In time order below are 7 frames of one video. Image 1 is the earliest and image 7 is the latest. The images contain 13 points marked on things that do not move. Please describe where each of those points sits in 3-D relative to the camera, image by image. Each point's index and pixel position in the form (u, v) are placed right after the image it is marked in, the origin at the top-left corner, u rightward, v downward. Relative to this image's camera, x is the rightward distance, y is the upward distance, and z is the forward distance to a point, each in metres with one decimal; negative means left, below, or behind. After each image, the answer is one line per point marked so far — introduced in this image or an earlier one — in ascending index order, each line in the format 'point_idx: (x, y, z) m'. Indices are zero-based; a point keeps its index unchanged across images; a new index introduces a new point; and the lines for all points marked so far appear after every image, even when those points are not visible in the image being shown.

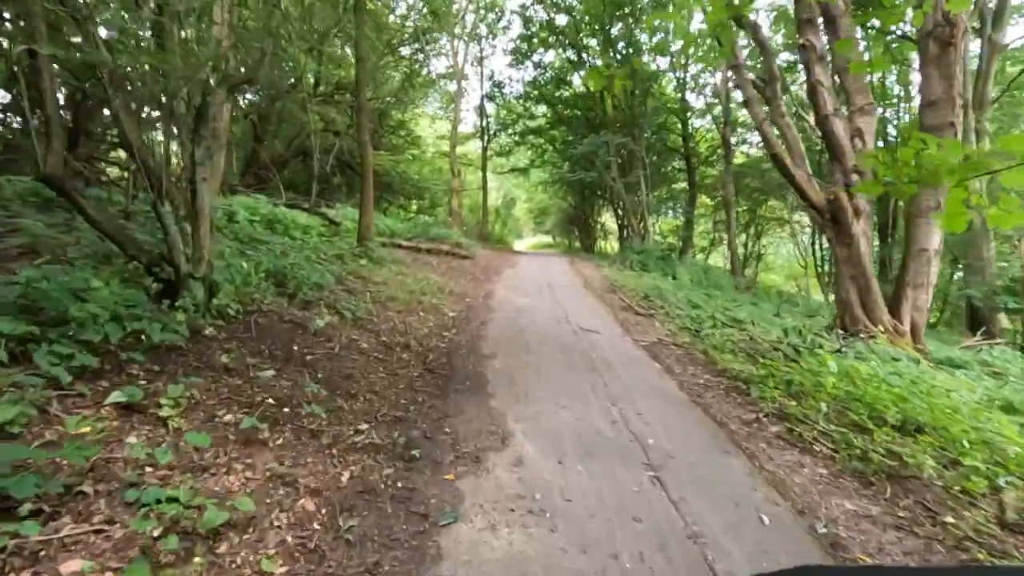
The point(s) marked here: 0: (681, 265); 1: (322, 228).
0: (+5.8, +0.8, +18.1) m
1: (-4.2, +1.3, +11.5) m
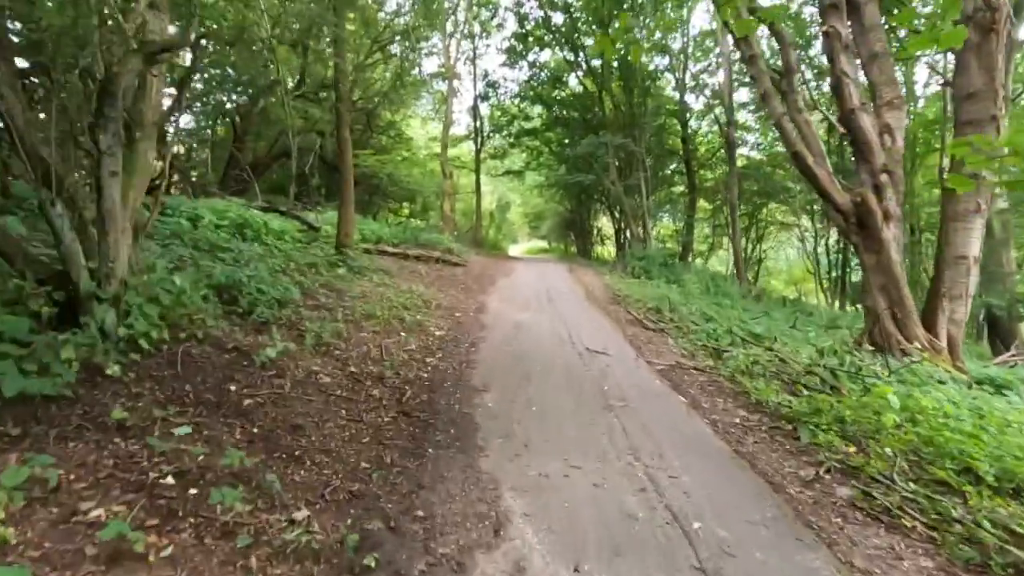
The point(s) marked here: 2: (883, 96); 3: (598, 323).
0: (+5.6, +0.5, +17.2) m
1: (-4.3, +1.1, +10.5) m
2: (+6.3, +3.3, +8.9) m
3: (+1.4, -0.5, +8.3) m
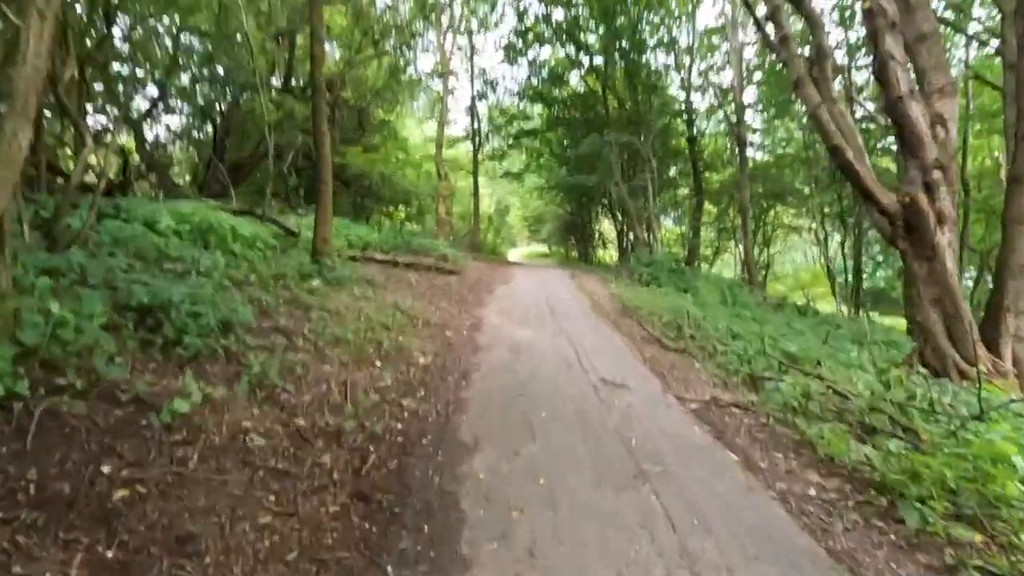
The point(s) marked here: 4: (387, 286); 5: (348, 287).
0: (+5.6, +0.3, +16.0) m
1: (-4.3, +0.9, +9.4) m
2: (+6.3, +3.1, +7.8) m
3: (+1.4, -0.7, +7.2) m
4: (-2.2, 0.0, +9.4) m
5: (-2.5, 0.0, +7.9) m
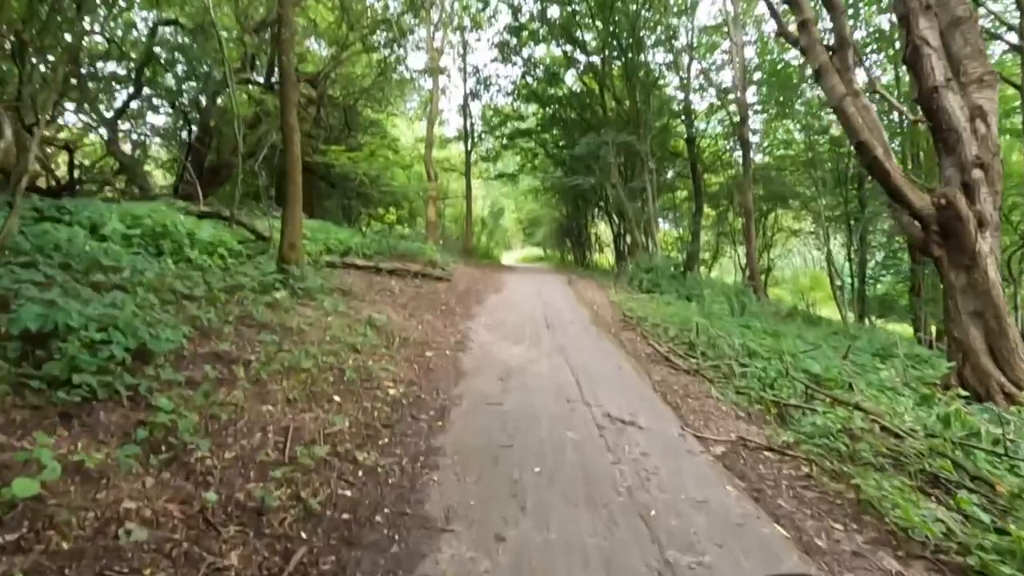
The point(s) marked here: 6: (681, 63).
0: (+5.4, +0.1, +15.2) m
1: (-4.4, +0.7, +8.5) m
2: (+6.2, +2.9, +7.0) m
3: (+1.2, -0.9, +6.4) m
4: (-2.4, -0.1, +8.5) m
5: (-2.6, -0.2, +7.0) m
6: (+6.4, +8.5, +19.9) m
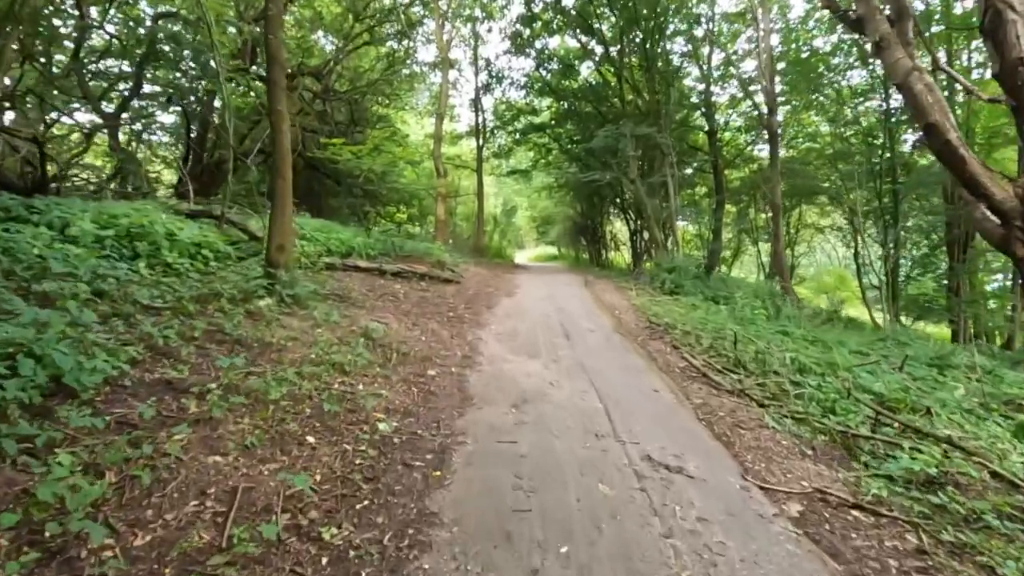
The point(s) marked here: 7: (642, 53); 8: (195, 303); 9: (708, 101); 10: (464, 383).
0: (+5.8, +0.1, +14.2) m
1: (-4.2, +0.6, +7.7) m
2: (+6.3, +2.8, +6.0) m
3: (+1.4, -1.0, +5.5) m
4: (-2.2, -0.2, +7.7) m
5: (-2.4, -0.2, +6.2) m
6: (+6.9, +8.5, +18.9) m
7: (+4.6, +8.4, +18.7) m
8: (-3.1, -0.1, +5.2) m
9: (+7.3, +7.0, +19.2) m
10: (-0.5, -0.9, +5.0) m
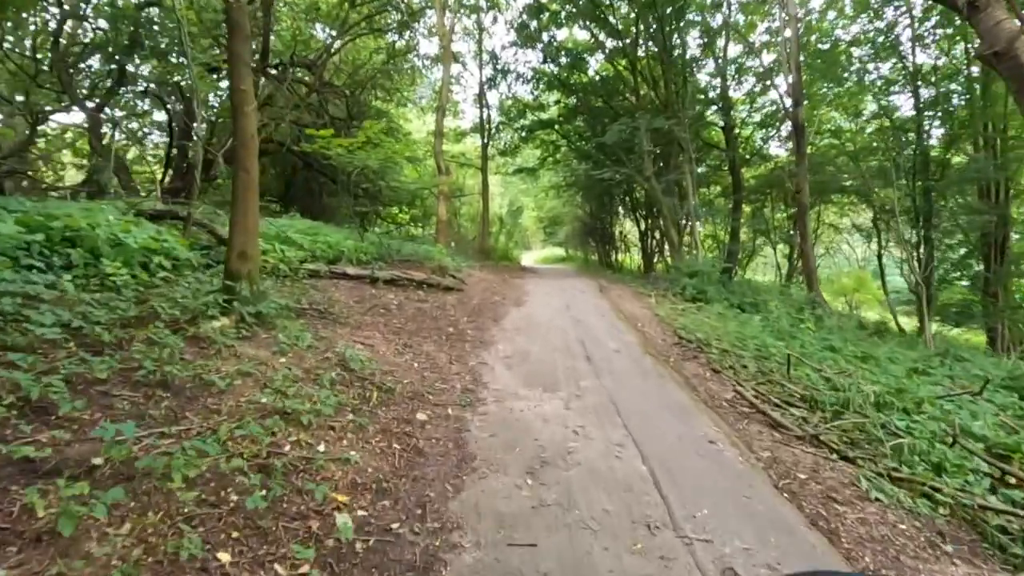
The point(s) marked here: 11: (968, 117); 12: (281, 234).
0: (+6.0, -0.1, +13.0) m
1: (-4.1, +0.5, +6.6) m
2: (+6.4, +2.7, +4.8) m
3: (+1.5, -1.1, +4.3) m
4: (-2.0, -0.4, +6.6) m
5: (-2.3, -0.4, +5.1) m
6: (+7.1, +8.3, +17.6) m
7: (+4.8, +8.2, +17.5) m
8: (-3.0, -0.3, +4.1) m
9: (+7.5, +6.8, +17.9) m
10: (-0.4, -1.1, +3.9) m
11: (+13.2, +5.0, +15.4) m
12: (-4.0, +0.9, +9.2) m
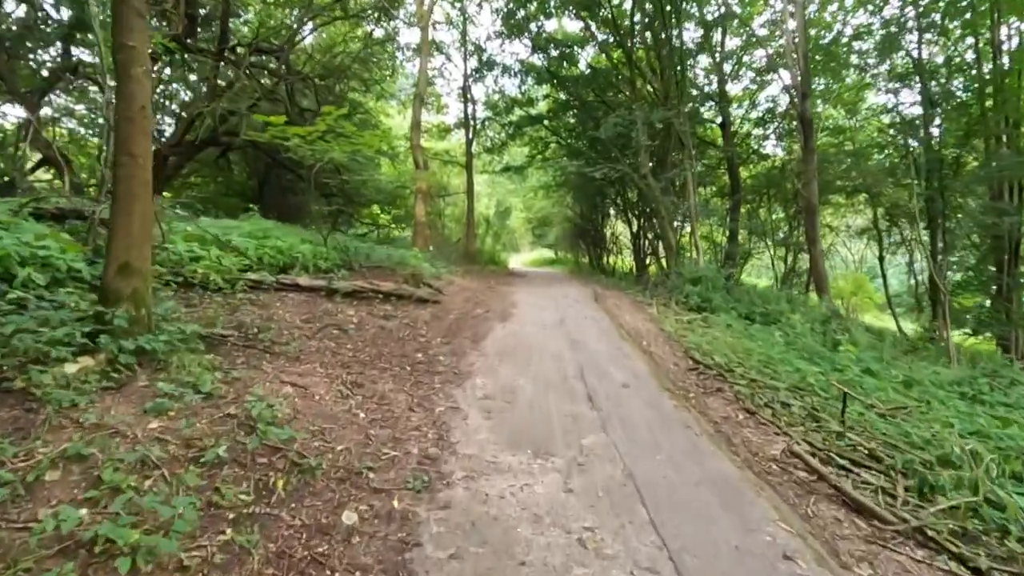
0: (+5.6, -0.3, +11.8) m
1: (-4.3, +0.3, +5.1) m
2: (+6.3, +2.5, +3.6) m
3: (+1.4, -1.3, +3.0) m
4: (-2.2, -0.6, +5.1) m
5: (-2.5, -0.6, +3.7) m
6: (+6.7, +8.1, +16.4) m
7: (+4.4, +8.0, +16.2) m
8: (-3.2, -0.5, +2.6) m
9: (+7.1, +6.6, +16.7) m
10: (-0.5, -1.2, +2.5) m
11: (+12.9, +4.8, +14.3) m
12: (-4.3, +0.7, +7.7) m
